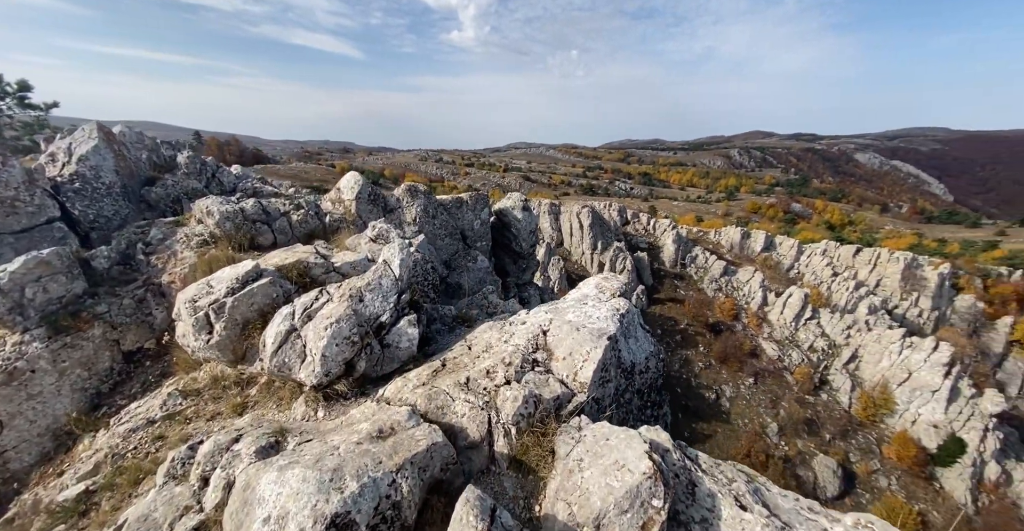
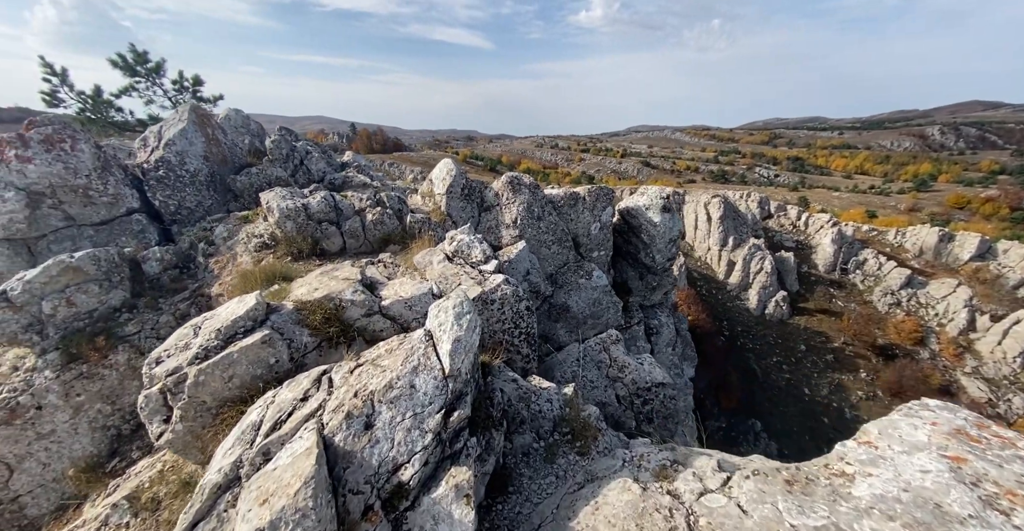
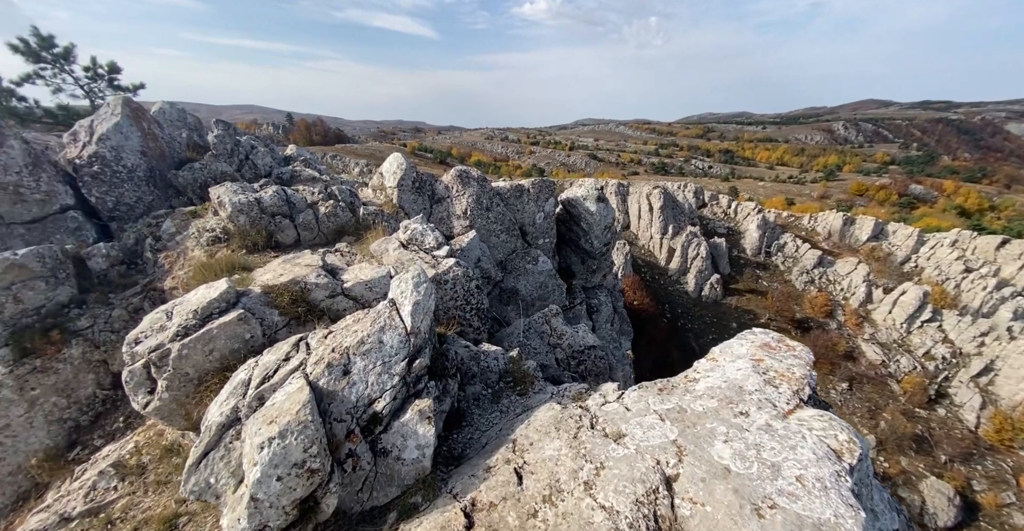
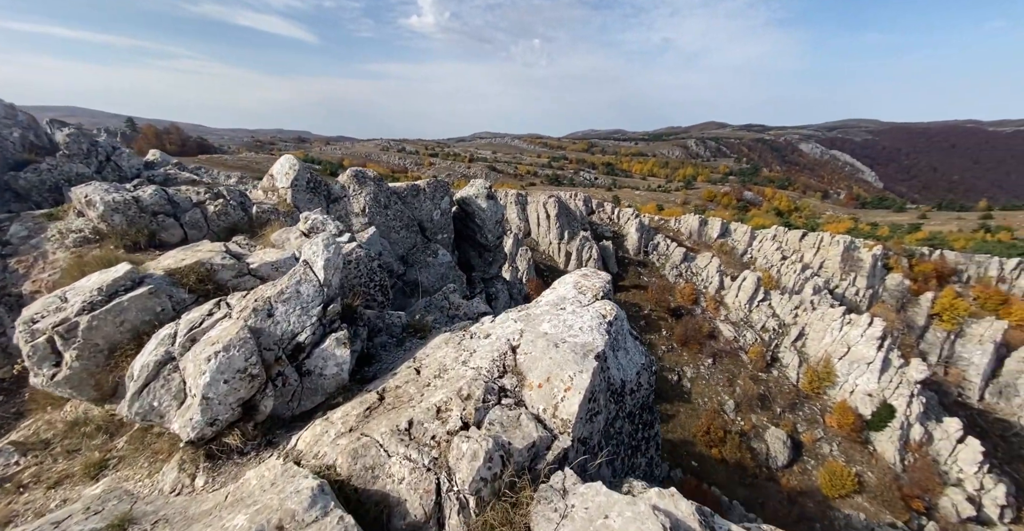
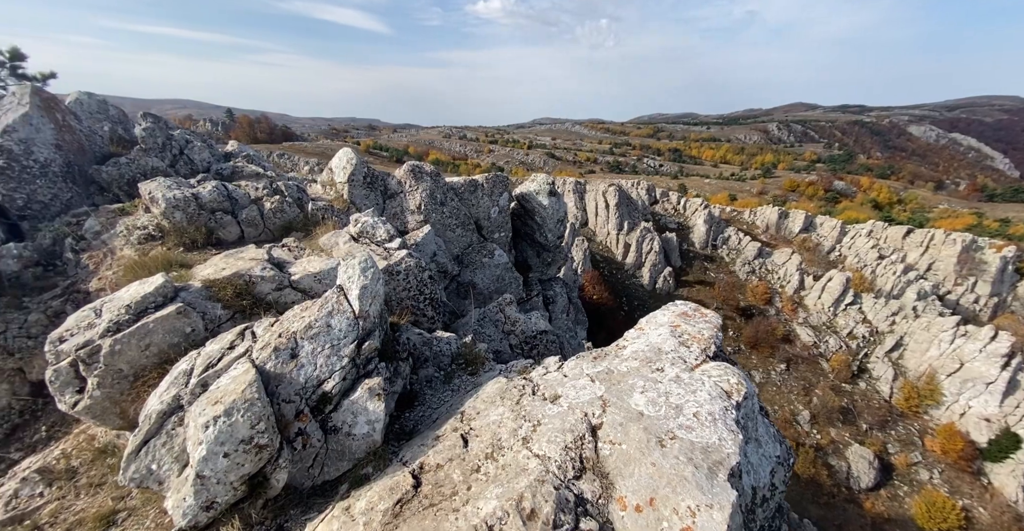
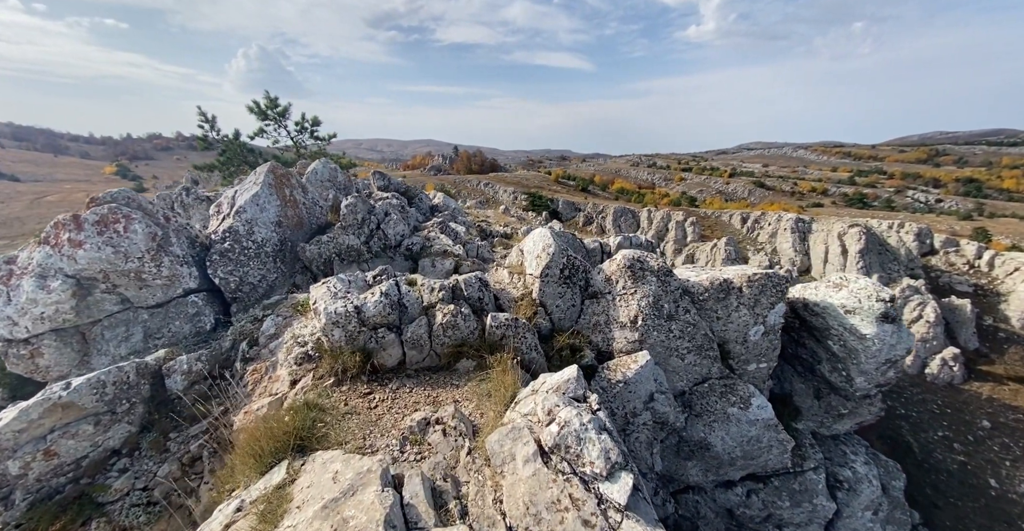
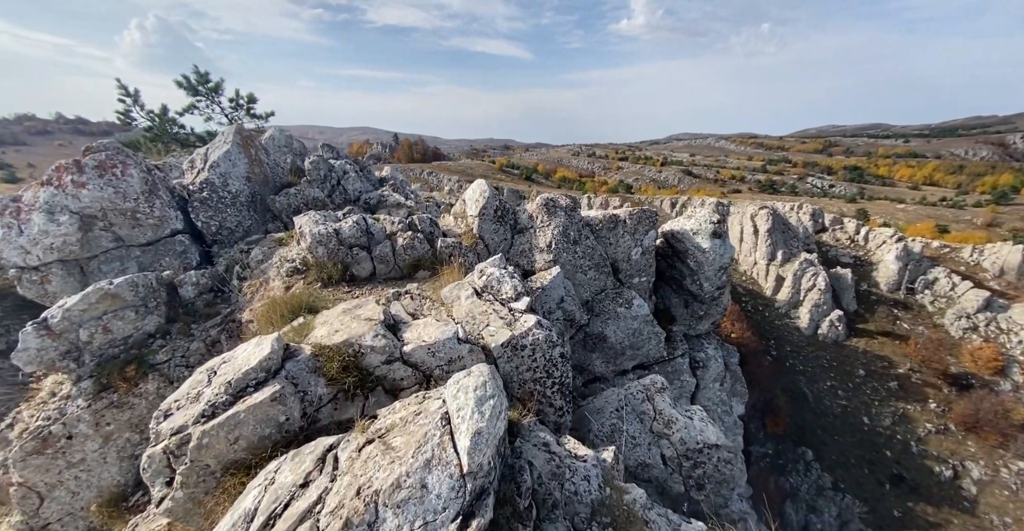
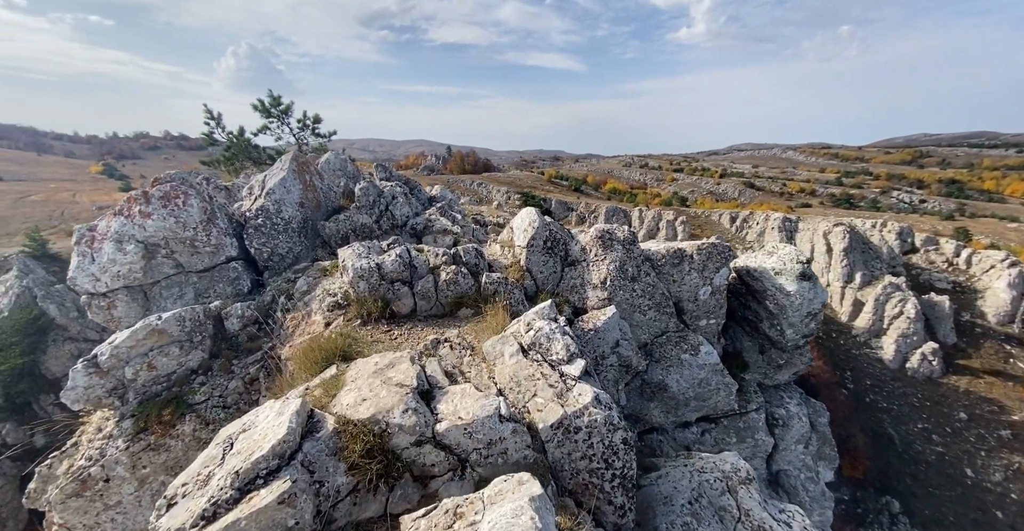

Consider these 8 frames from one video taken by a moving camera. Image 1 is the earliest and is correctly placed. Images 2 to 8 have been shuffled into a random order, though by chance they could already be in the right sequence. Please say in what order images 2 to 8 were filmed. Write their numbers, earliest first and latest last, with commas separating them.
4, 5, 3, 2, 7, 8, 6
